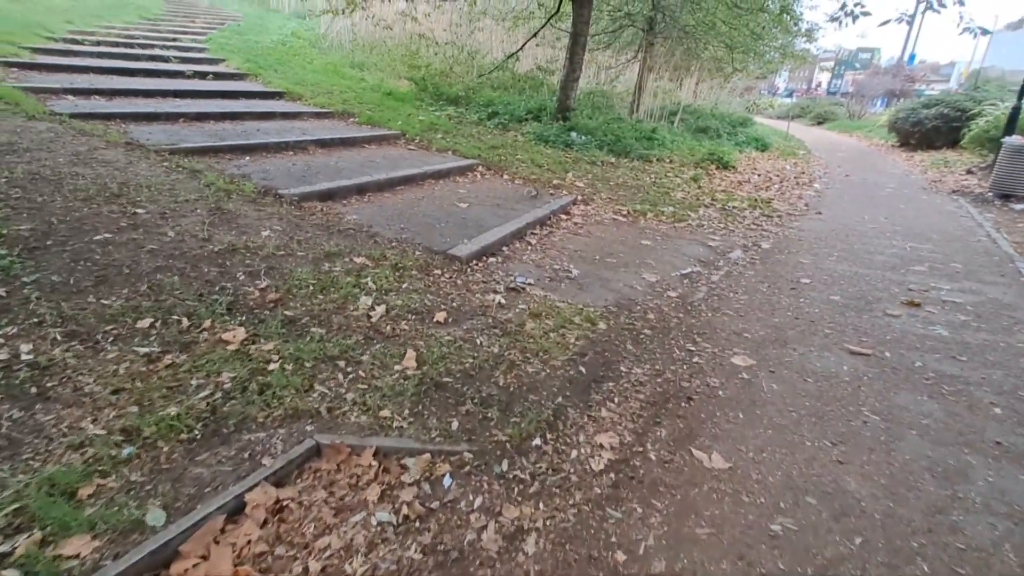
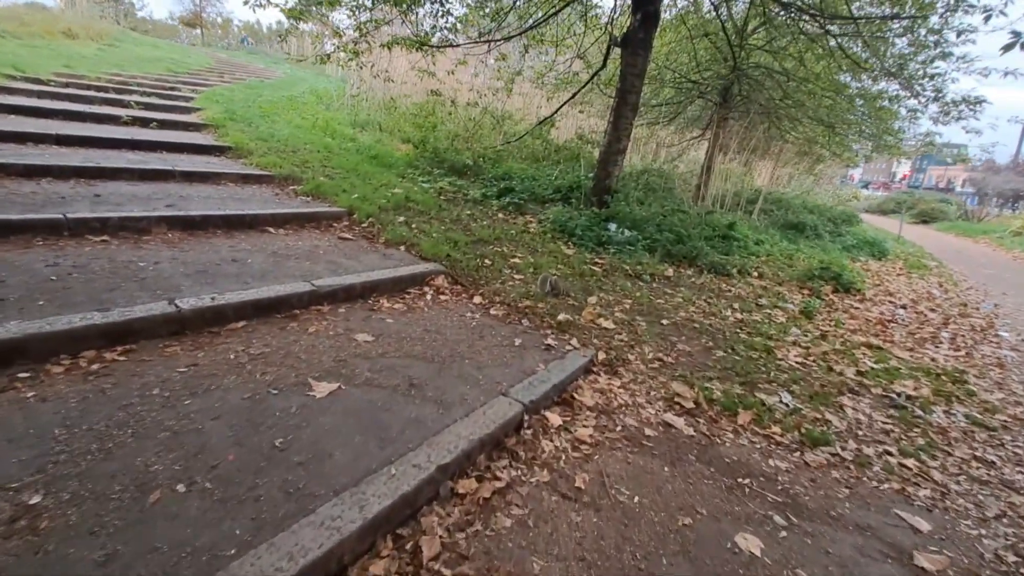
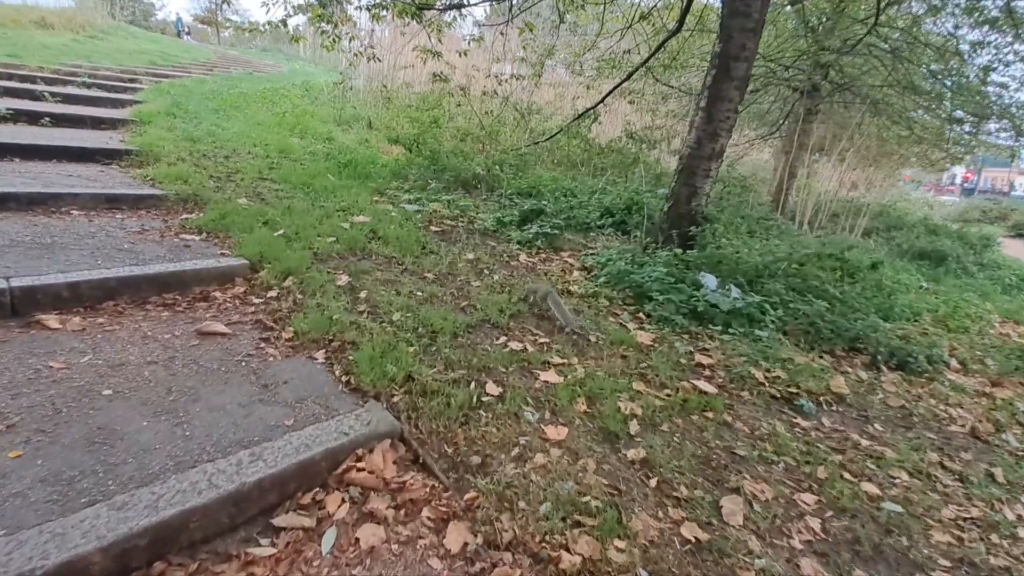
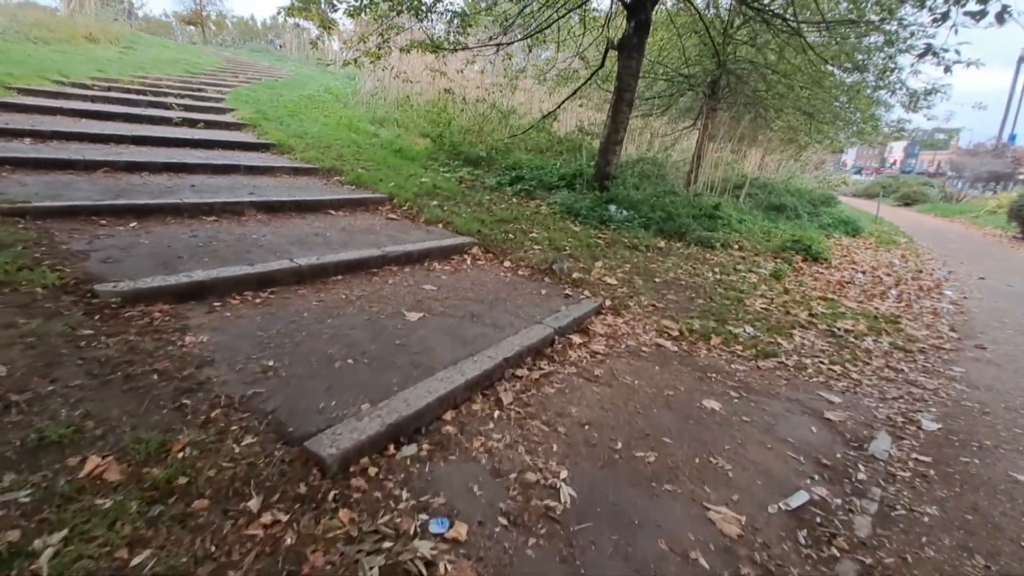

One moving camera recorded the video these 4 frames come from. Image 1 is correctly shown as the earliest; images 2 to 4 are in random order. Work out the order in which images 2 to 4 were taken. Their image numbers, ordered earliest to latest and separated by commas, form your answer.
4, 2, 3
